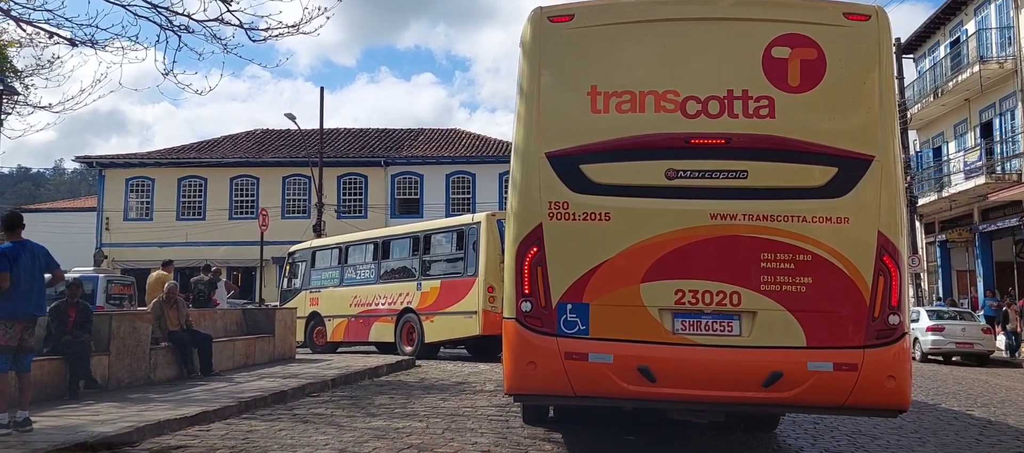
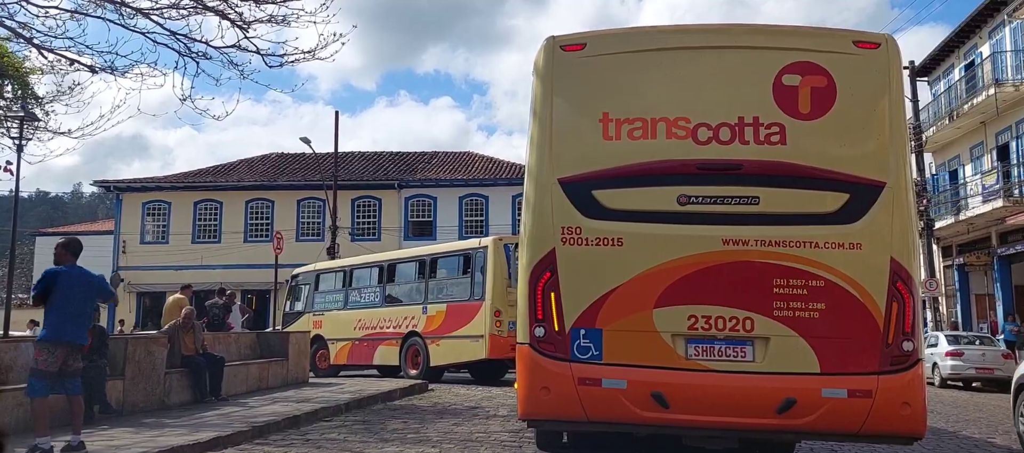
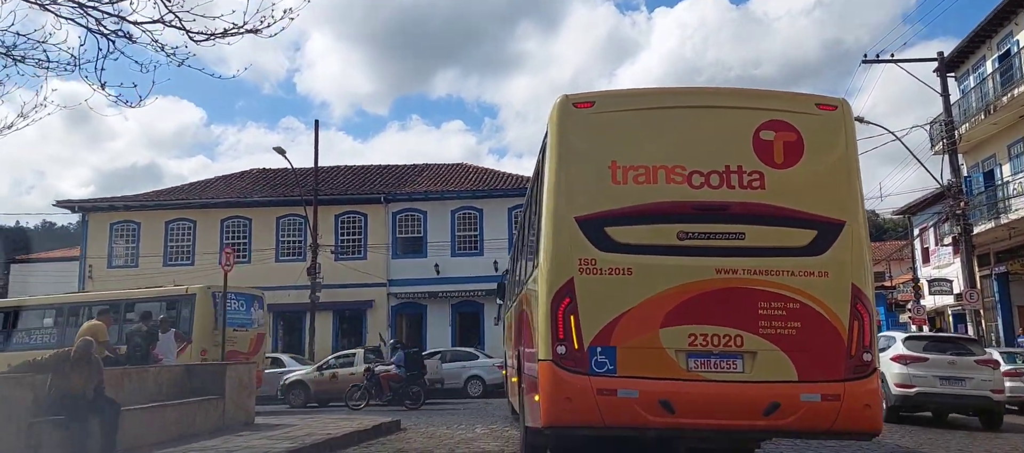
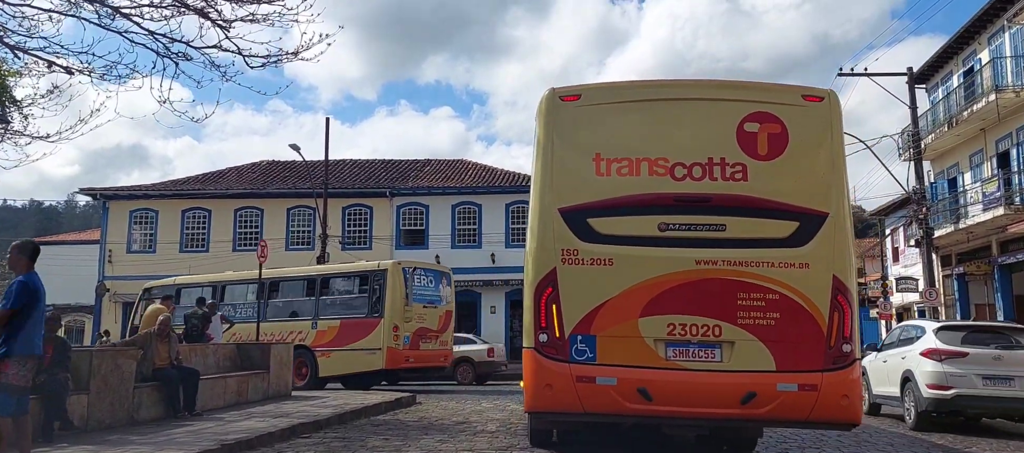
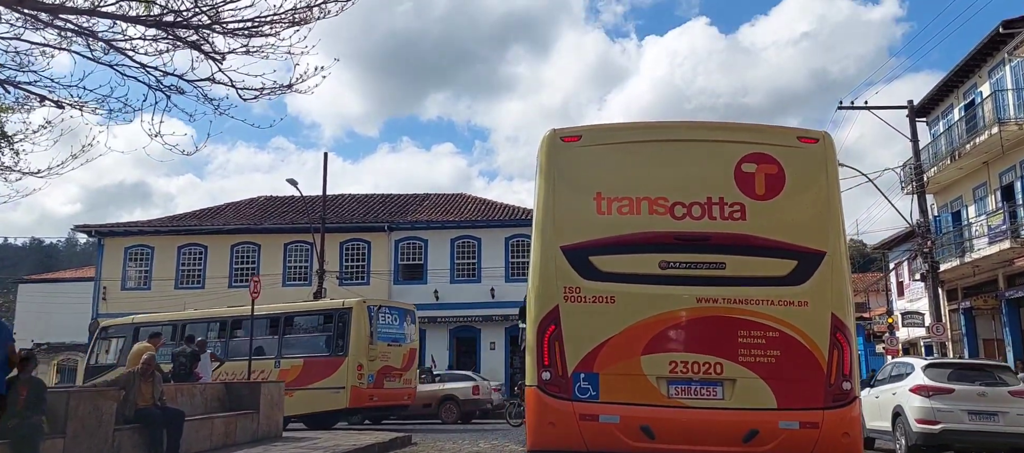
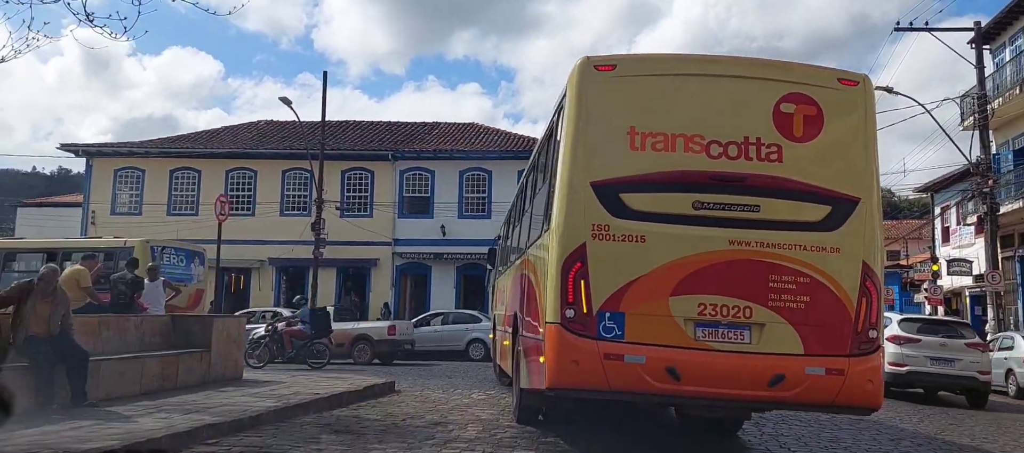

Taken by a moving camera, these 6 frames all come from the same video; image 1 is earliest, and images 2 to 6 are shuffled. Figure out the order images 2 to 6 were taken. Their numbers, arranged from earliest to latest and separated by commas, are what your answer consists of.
2, 4, 5, 3, 6
